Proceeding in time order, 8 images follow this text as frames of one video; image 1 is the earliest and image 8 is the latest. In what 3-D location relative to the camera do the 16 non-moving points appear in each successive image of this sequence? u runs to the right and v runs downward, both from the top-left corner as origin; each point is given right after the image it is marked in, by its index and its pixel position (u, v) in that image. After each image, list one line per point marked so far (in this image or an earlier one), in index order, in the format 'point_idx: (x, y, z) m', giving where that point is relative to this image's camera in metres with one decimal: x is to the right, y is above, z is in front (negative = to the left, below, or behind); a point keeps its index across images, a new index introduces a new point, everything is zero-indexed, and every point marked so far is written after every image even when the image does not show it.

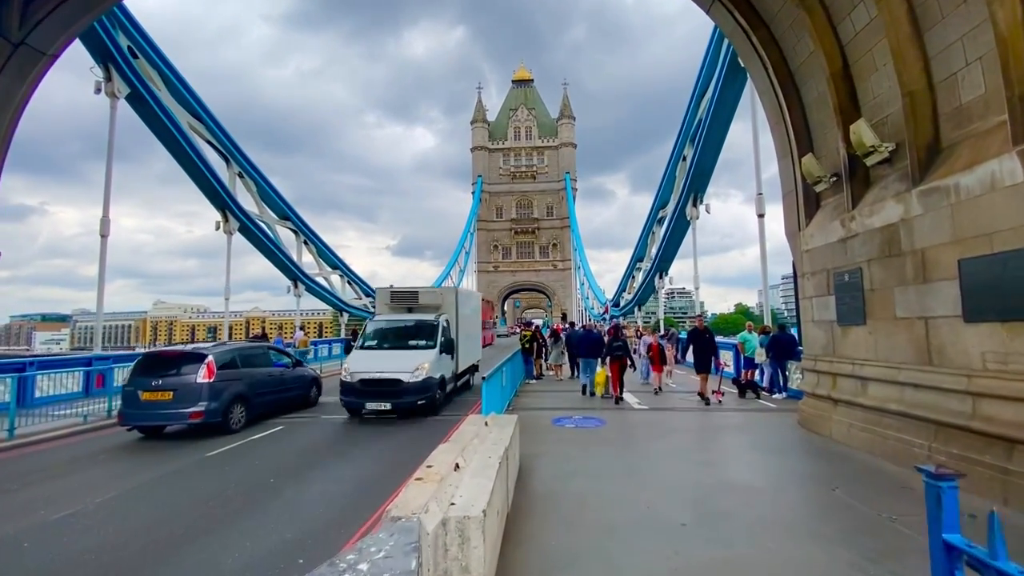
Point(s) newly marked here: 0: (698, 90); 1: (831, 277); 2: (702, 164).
0: (+5.8, +6.2, +18.5) m
1: (+4.2, +0.1, +7.8) m
2: (+6.3, +4.1, +19.4) m
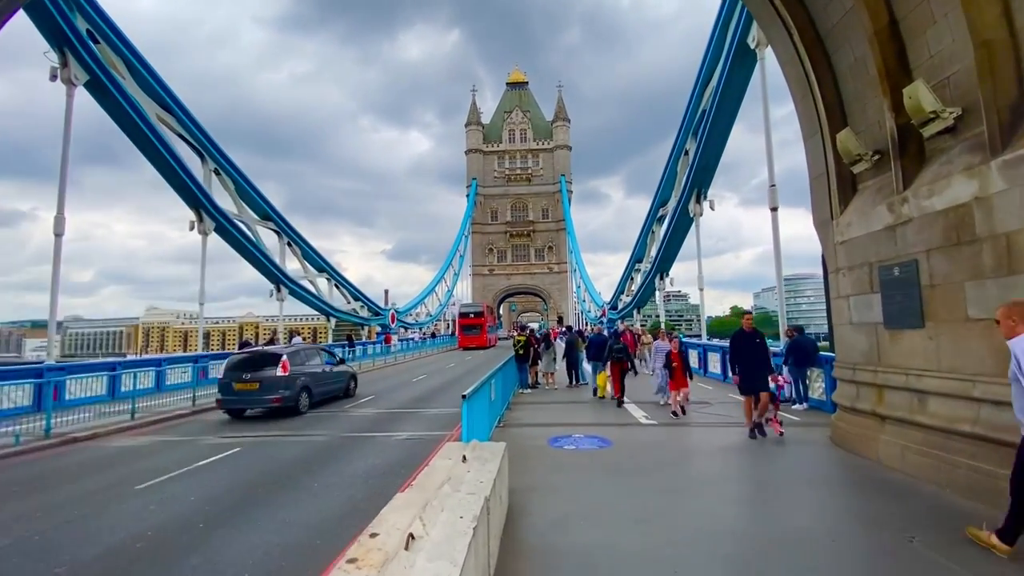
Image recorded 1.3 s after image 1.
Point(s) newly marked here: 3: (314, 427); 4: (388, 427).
0: (+5.6, +6.2, +17.4) m
1: (+4.1, +0.2, +6.6) m
2: (+6.0, +4.1, +18.3) m
3: (-3.4, -2.4, +10.1) m
4: (-2.1, -2.3, +9.8) m
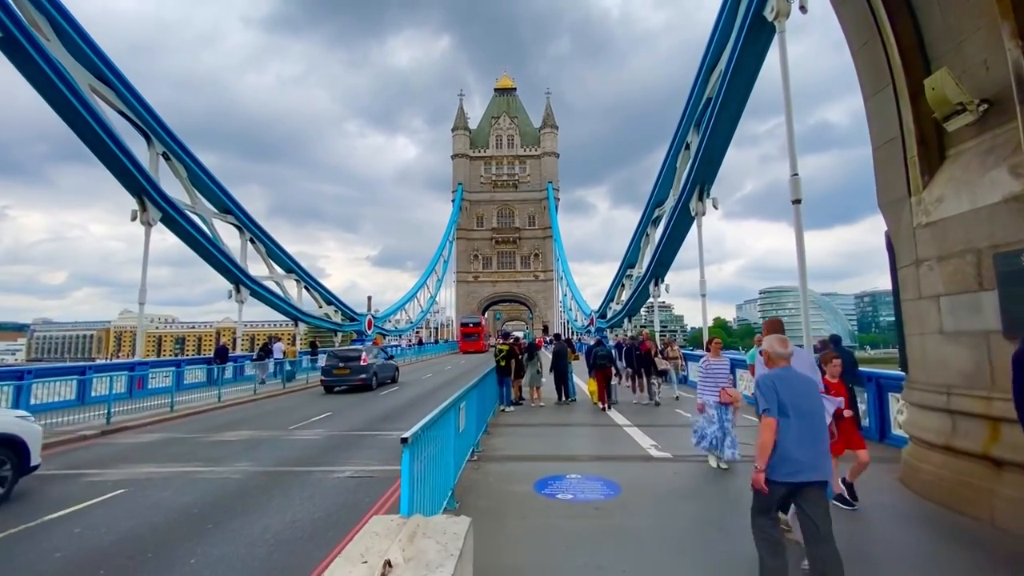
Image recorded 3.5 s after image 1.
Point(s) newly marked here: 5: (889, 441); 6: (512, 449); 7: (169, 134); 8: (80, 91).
0: (+5.2, +6.1, +15.8) m
1: (+3.9, +0.2, +4.8) m
2: (+5.6, +3.9, +16.6) m
3: (-3.7, -2.3, +8.1) m
4: (-2.4, -2.3, +7.9) m
5: (+5.2, -2.1, +8.1) m
6: (0.0, -2.1, +7.6) m
7: (-10.8, +4.8, +18.2) m
8: (-10.8, +4.9, +14.6) m
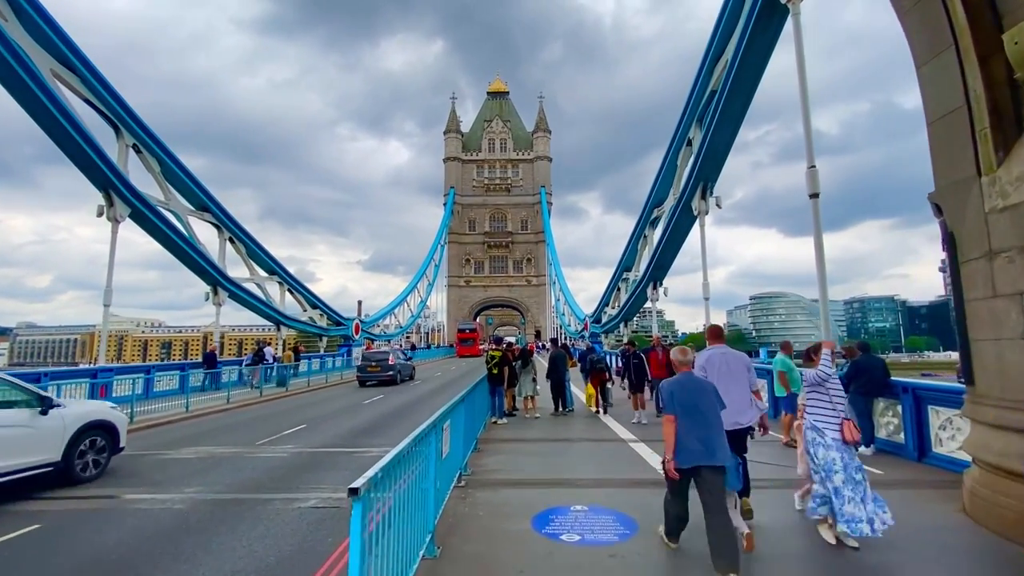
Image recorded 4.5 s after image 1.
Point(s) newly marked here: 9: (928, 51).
0: (+5.1, +6.0, +14.9) m
1: (+3.9, +0.3, +3.9) m
2: (+5.4, +3.8, +15.7) m
3: (-3.8, -2.3, +7.1) m
4: (-2.5, -2.2, +6.8) m
5: (+5.1, -2.1, +7.2) m
6: (-0.1, -2.1, +6.6) m
7: (-10.9, +4.8, +17.1) m
8: (-10.9, +4.9, +13.6) m
9: (+3.9, +2.2, +5.5) m
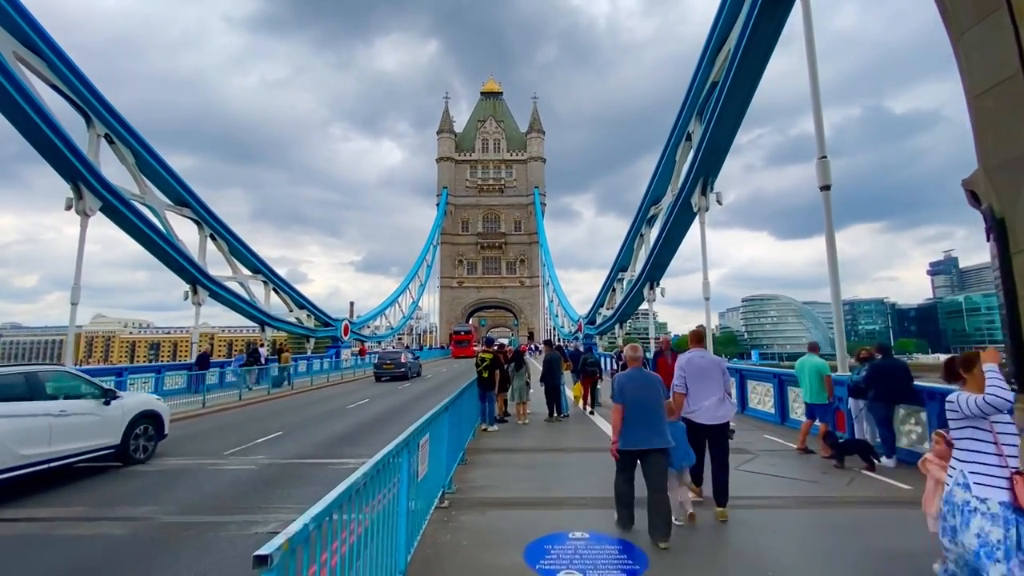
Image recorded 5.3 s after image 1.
0: (+4.9, +6.0, +14.3) m
1: (+3.8, +0.3, +3.3) m
2: (+5.2, +3.9, +15.1) m
3: (-3.9, -2.2, +6.3) m
4: (-2.6, -2.2, +6.1) m
5: (+5.0, -2.1, +6.5) m
6: (-0.2, -2.0, +5.9) m
7: (-11.2, +4.8, +16.3) m
8: (-11.1, +5.0, +12.8) m
9: (+3.8, +2.3, +4.8) m
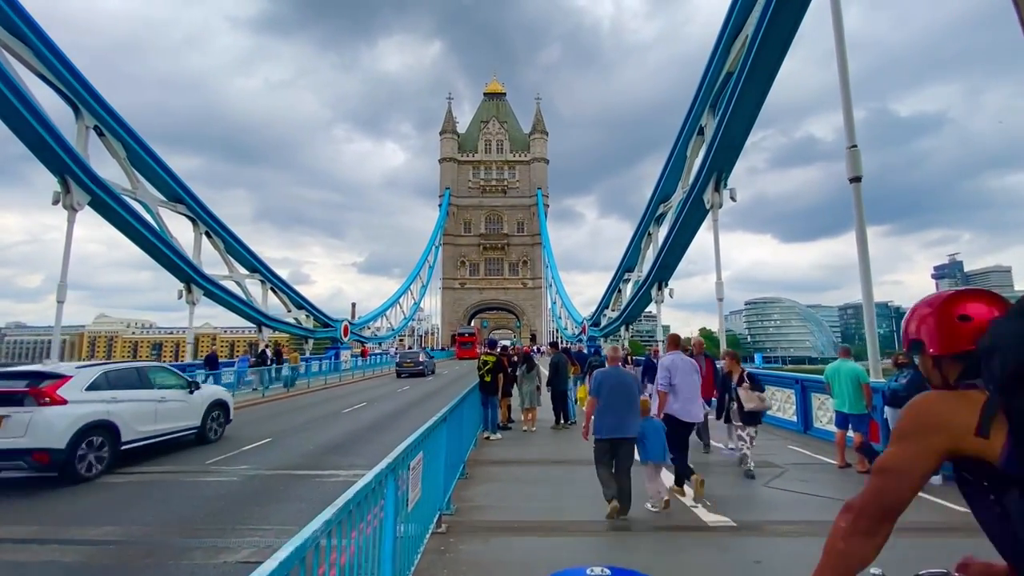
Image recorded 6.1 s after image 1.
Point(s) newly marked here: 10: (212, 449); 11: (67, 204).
0: (+5.0, +6.0, +13.6) m
1: (+3.9, +0.3, +2.6) m
2: (+5.4, +3.8, +14.4) m
3: (-3.9, -2.2, +5.7) m
4: (-2.5, -2.1, +5.5) m
5: (+5.1, -2.1, +5.9) m
6: (-0.1, -2.0, +5.2) m
7: (-11.0, +4.9, +15.8) m
8: (-11.0, +5.0, +12.2) m
9: (+3.9, +2.3, +4.2) m
10: (-4.7, -2.5, +9.2) m
11: (-10.8, +2.0, +14.1) m
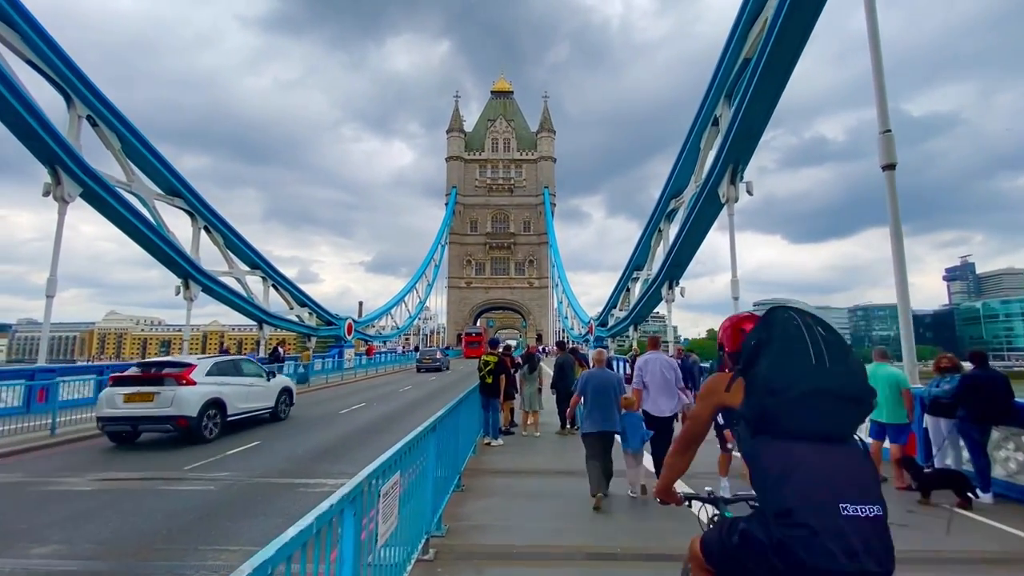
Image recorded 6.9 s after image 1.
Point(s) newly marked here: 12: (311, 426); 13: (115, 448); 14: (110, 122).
0: (+5.1, +6.1, +13.0) m
1: (+3.8, +0.4, +2.0) m
2: (+5.5, +3.9, +13.8) m
3: (-3.9, -2.1, +5.1) m
4: (-2.5, -2.0, +4.9) m
5: (+5.1, -2.0, +5.2) m
6: (-0.1, -1.9, +4.6) m
7: (-10.9, +5.0, +15.3) m
8: (-10.9, +5.2, +11.7) m
9: (+3.9, +2.3, +3.5) m
10: (-4.7, -2.4, +8.6) m
11: (-10.6, +2.1, +13.7) m
12: (-4.0, -2.8, +11.7) m
13: (-6.4, -2.6, +9.4) m
14: (-10.9, +4.5, +15.9) m
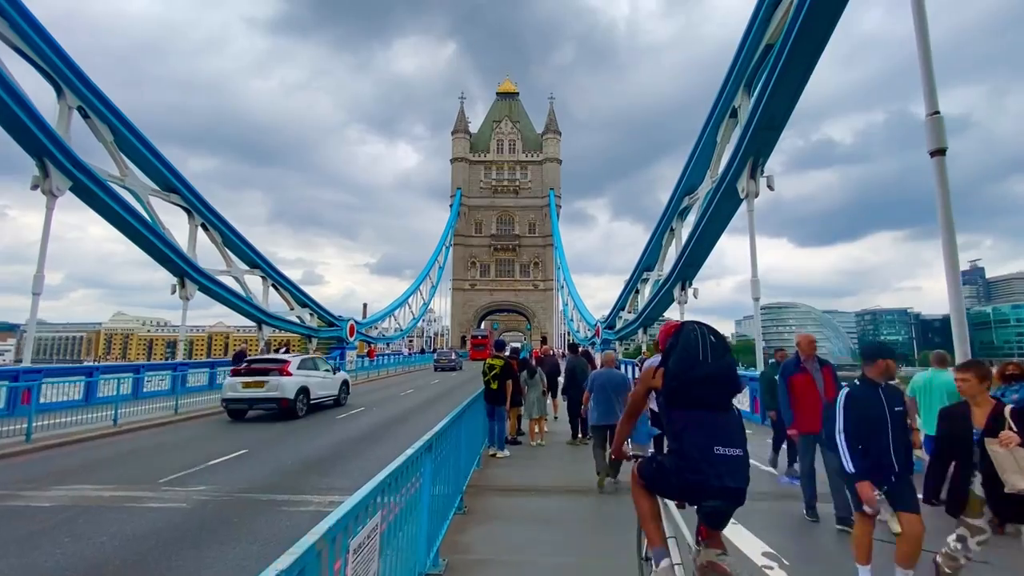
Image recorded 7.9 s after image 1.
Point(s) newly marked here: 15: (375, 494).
0: (+5.3, +6.1, +12.3) m
1: (+3.9, +0.4, +1.2) m
2: (+5.7, +3.9, +13.0) m
3: (-3.8, -2.0, +4.5) m
4: (-2.5, -2.0, +4.2) m
5: (+5.2, -2.0, +4.4) m
6: (-0.1, -1.9, +3.9) m
7: (-10.7, +5.1, +14.7) m
8: (-10.7, +5.2, +11.1) m
9: (+3.9, +2.4, +2.8) m
10: (-4.6, -2.4, +7.9) m
11: (-10.5, +2.2, +13.1) m
12: (-3.9, -2.7, +11.0) m
13: (-6.3, -2.5, +8.8) m
14: (-10.7, +4.5, +15.3) m
15: (-0.6, -0.9, +3.0) m
